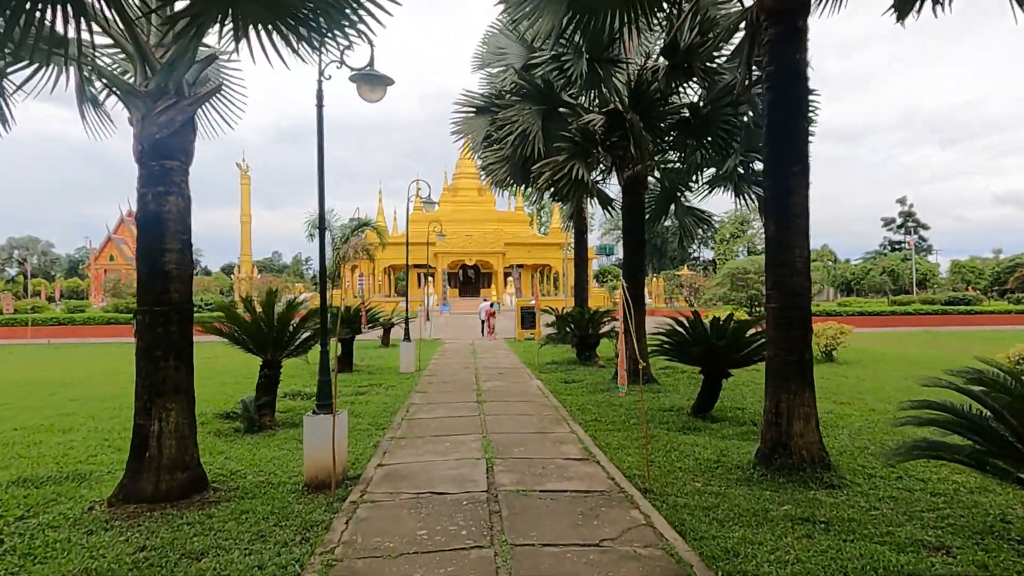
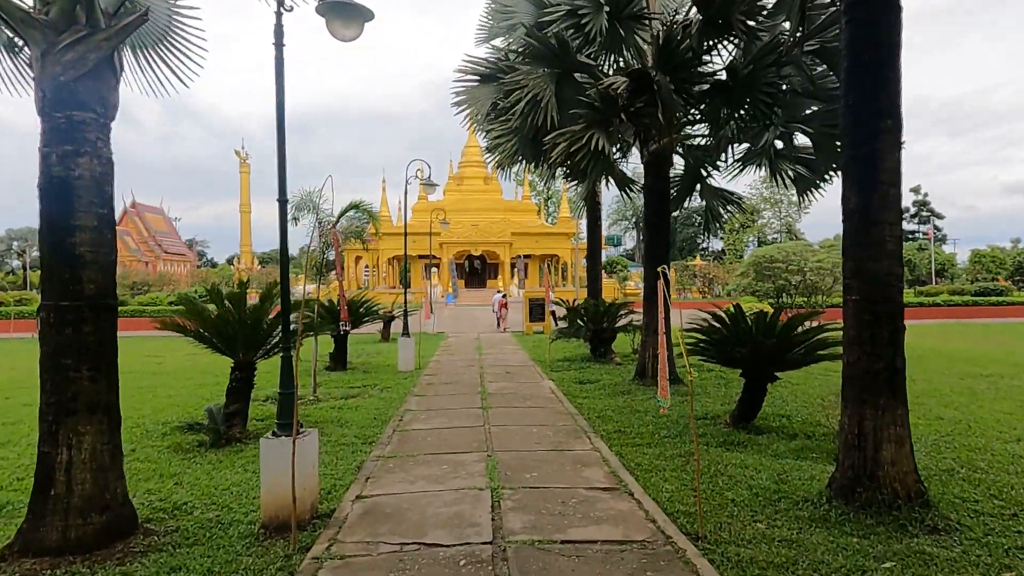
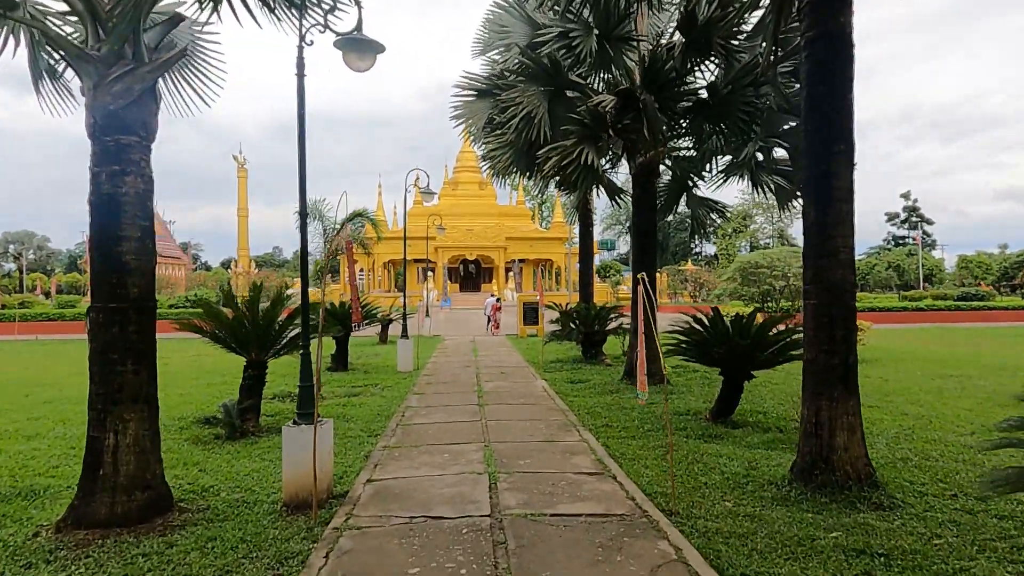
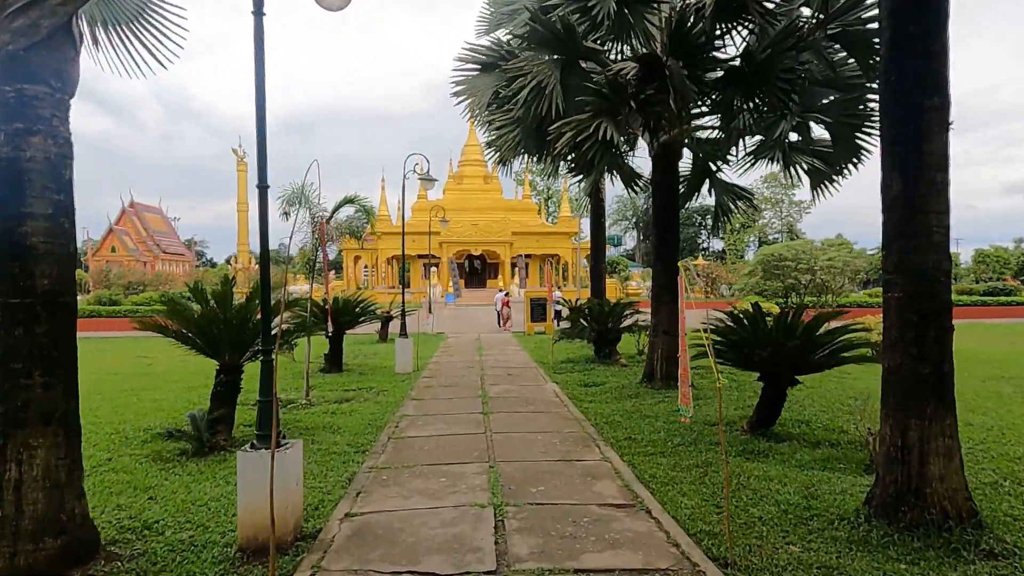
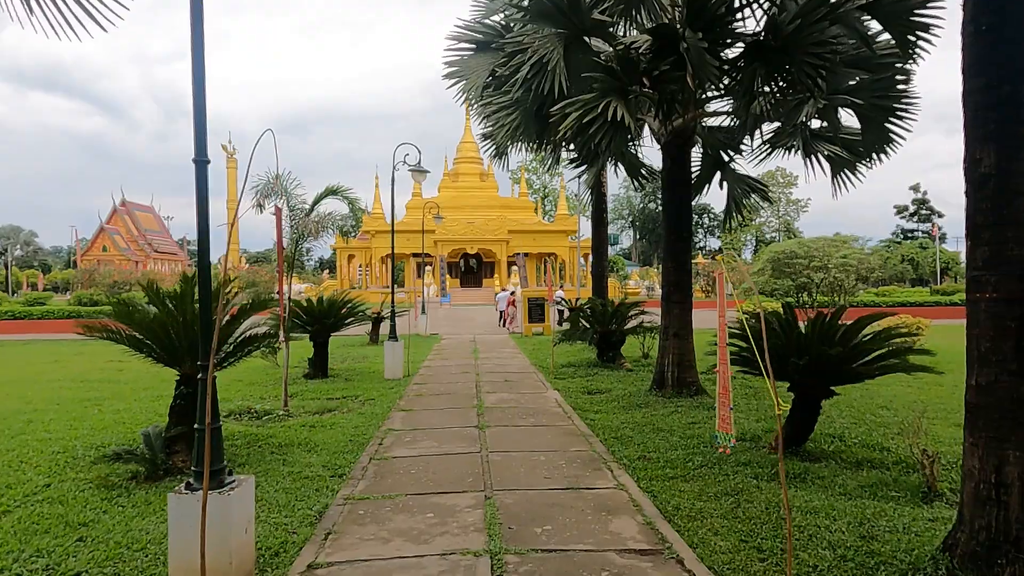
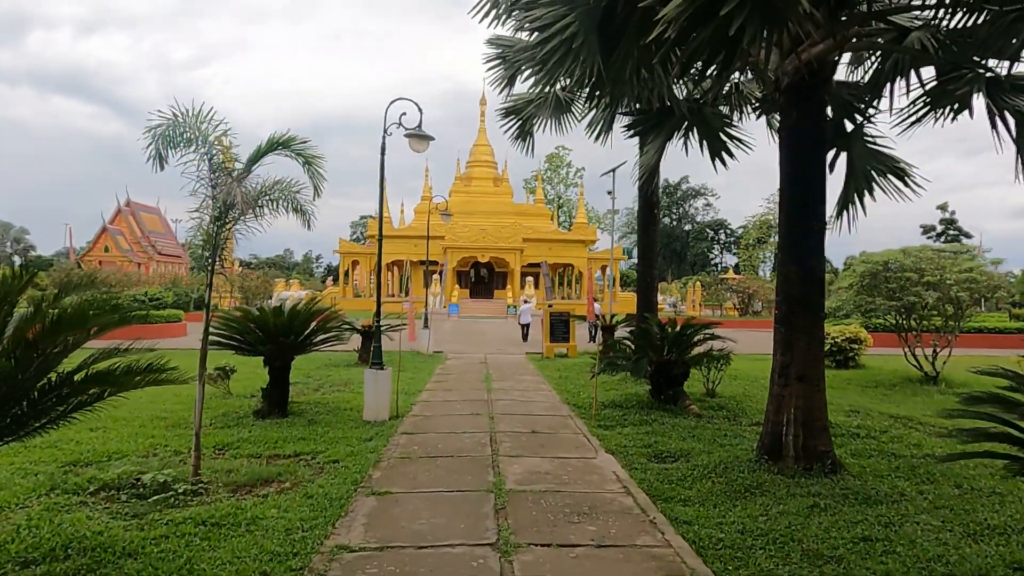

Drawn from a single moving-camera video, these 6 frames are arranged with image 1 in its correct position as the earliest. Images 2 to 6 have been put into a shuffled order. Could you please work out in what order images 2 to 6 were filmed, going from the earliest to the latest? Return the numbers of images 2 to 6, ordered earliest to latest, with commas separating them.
3, 2, 4, 5, 6
